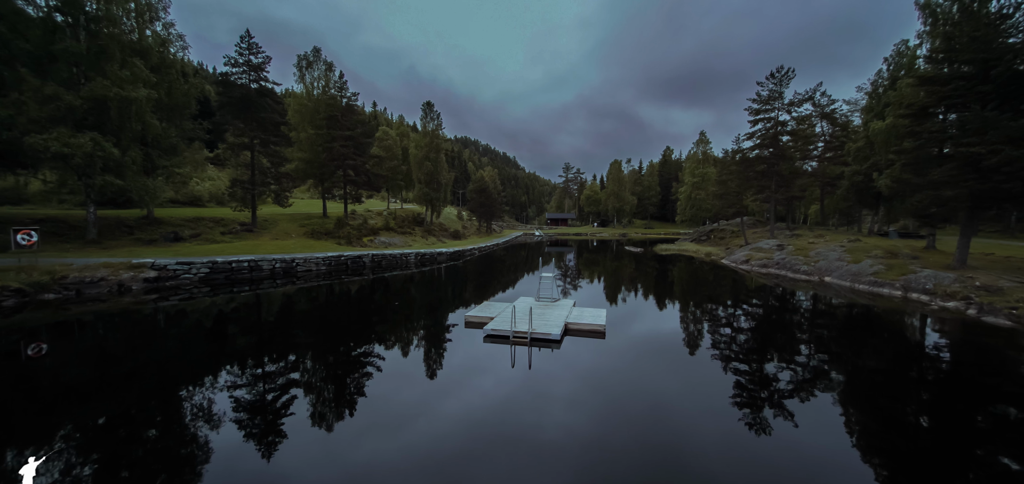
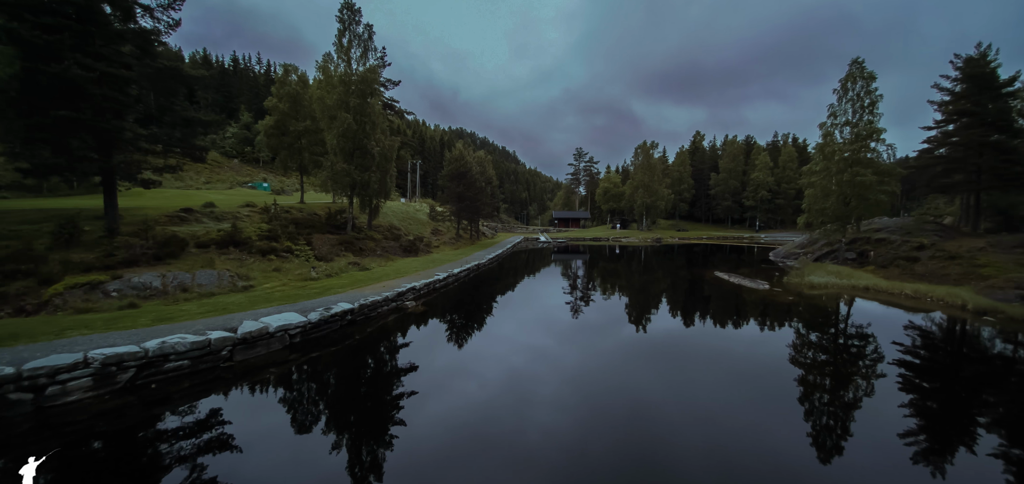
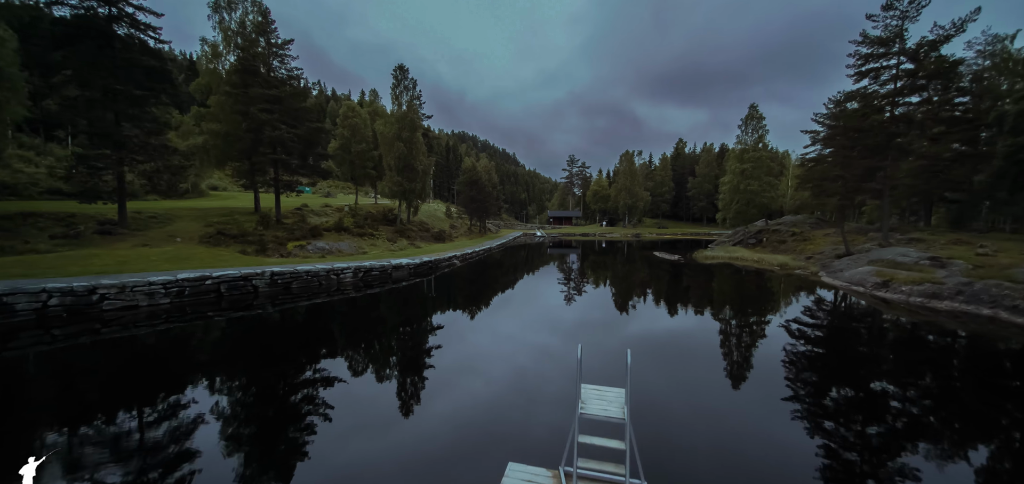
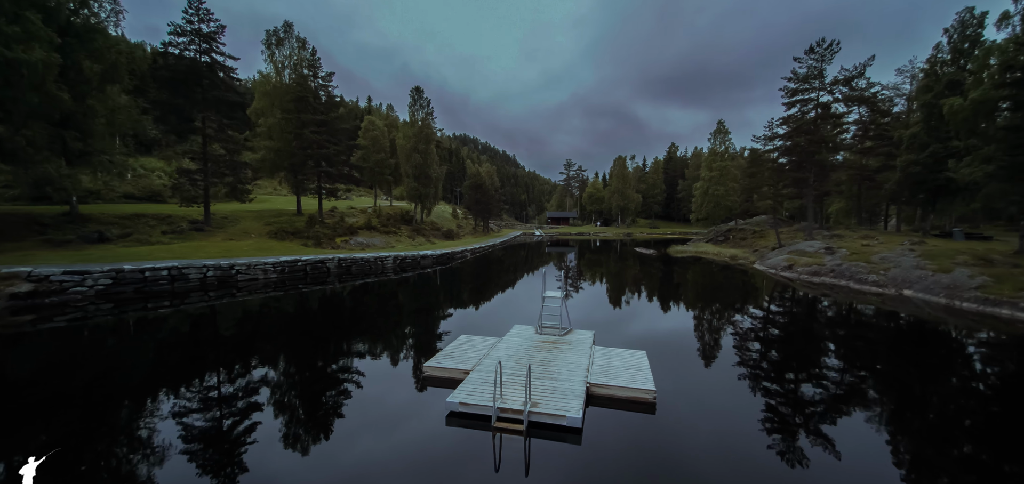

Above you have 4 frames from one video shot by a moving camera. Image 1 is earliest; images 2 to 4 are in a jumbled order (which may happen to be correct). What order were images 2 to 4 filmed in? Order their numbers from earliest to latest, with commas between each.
4, 3, 2
